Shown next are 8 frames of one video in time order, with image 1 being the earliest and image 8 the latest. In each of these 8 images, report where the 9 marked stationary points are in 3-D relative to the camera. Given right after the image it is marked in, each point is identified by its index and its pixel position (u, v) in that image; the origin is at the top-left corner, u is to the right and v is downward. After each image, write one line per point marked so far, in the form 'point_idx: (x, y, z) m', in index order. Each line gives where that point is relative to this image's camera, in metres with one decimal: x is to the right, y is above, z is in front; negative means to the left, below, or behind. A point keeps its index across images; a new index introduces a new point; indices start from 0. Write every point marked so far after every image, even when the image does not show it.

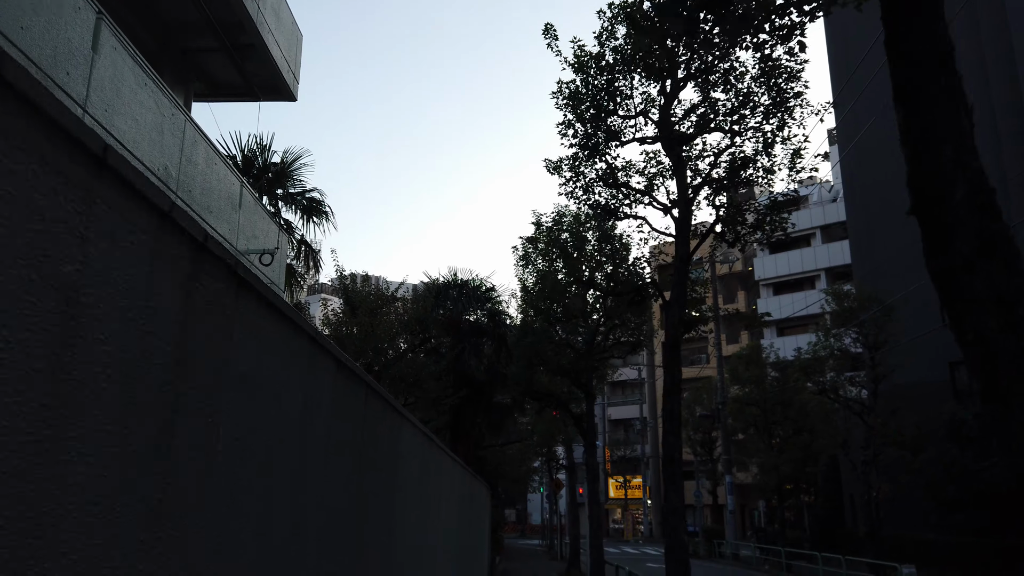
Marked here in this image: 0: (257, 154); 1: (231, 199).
0: (-4.6, +2.4, +13.7) m
1: (-3.9, +1.2, +10.3) m
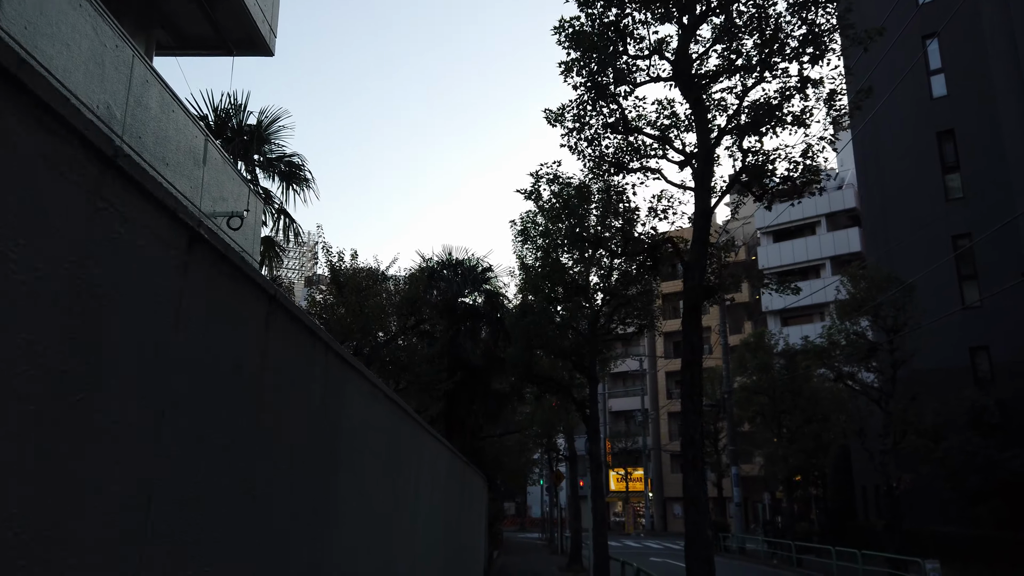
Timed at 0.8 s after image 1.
0: (-4.7, +2.9, +12.5) m
1: (-3.9, +1.6, +9.2) m
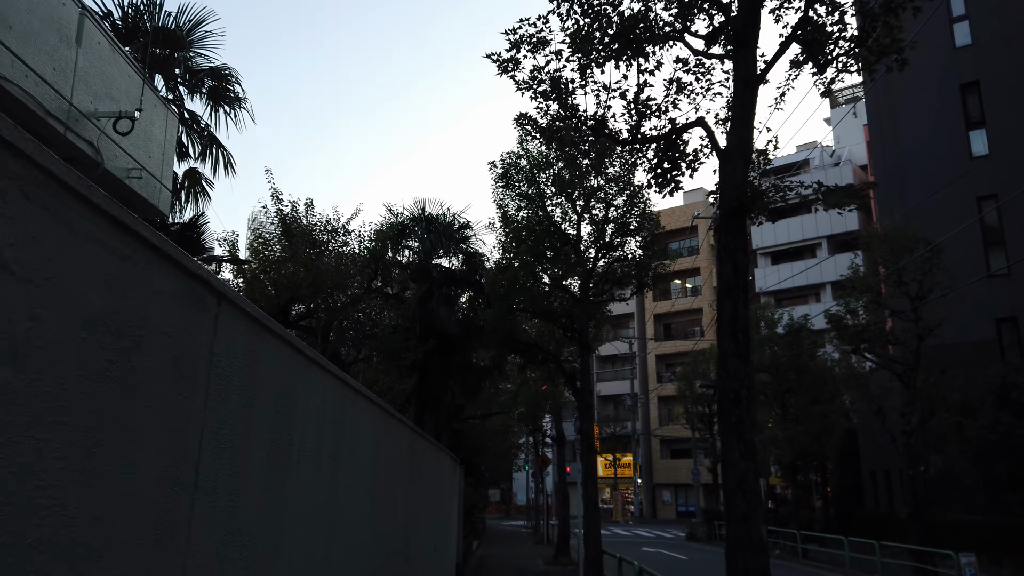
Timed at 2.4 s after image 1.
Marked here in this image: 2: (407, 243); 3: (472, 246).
0: (-5.0, +3.7, +10.2) m
1: (-4.2, +2.4, +6.9) m
2: (-2.3, +1.0, +16.7) m
3: (-0.9, +1.0, +17.3) m
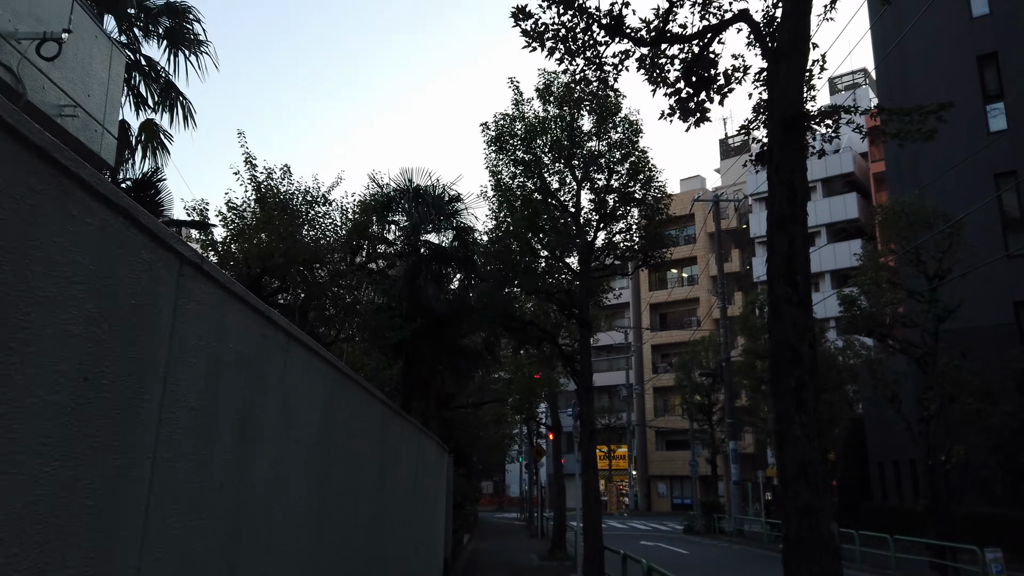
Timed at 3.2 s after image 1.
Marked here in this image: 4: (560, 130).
0: (-5.1, +4.2, +9.0) m
1: (-4.2, +2.8, +5.7) m
2: (-2.5, +1.4, +15.5) m
3: (-1.1, +1.5, +16.1) m
4: (+0.8, +2.7, +13.1) m
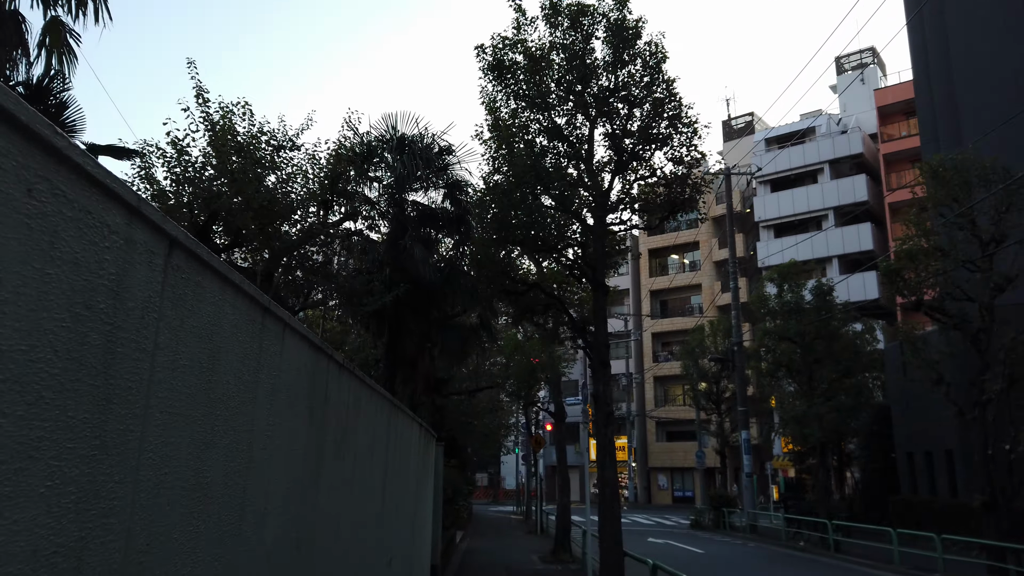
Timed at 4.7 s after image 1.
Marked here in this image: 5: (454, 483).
0: (-5.0, +4.7, +6.9) m
1: (-4.2, +3.4, +3.6) m
2: (-2.5, +2.1, +13.5) m
3: (-1.1, +2.1, +14.1) m
4: (+0.9, +3.4, +11.0) m
5: (-1.3, -4.3, +16.4) m
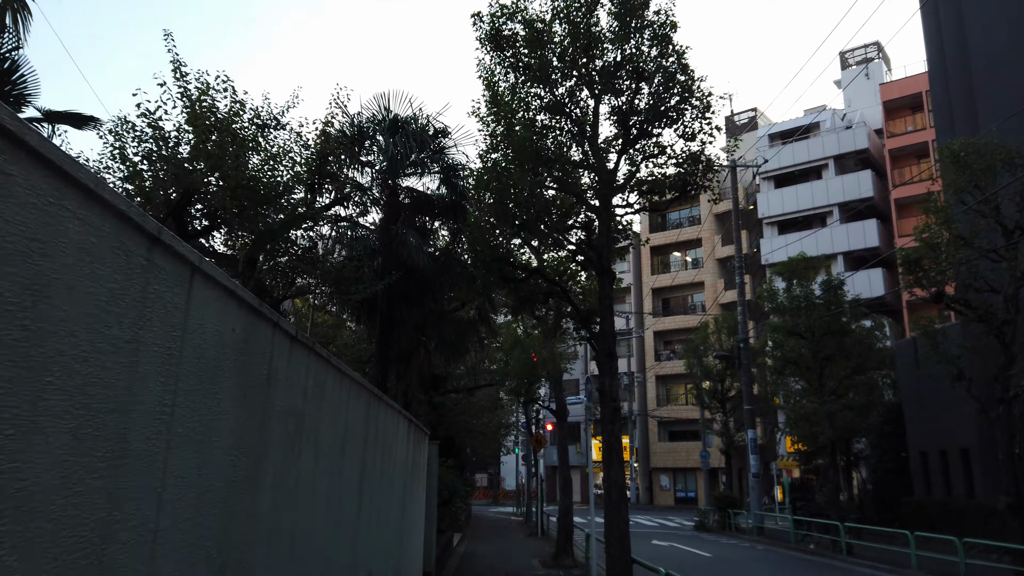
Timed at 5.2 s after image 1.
0: (-5.0, +4.9, +6.2) m
1: (-4.2, +3.5, +2.9) m
2: (-2.5, +2.3, +12.8) m
3: (-1.1, +2.3, +13.4) m
4: (+0.8, +3.5, +10.3) m
5: (-1.3, -4.1, +15.7) m
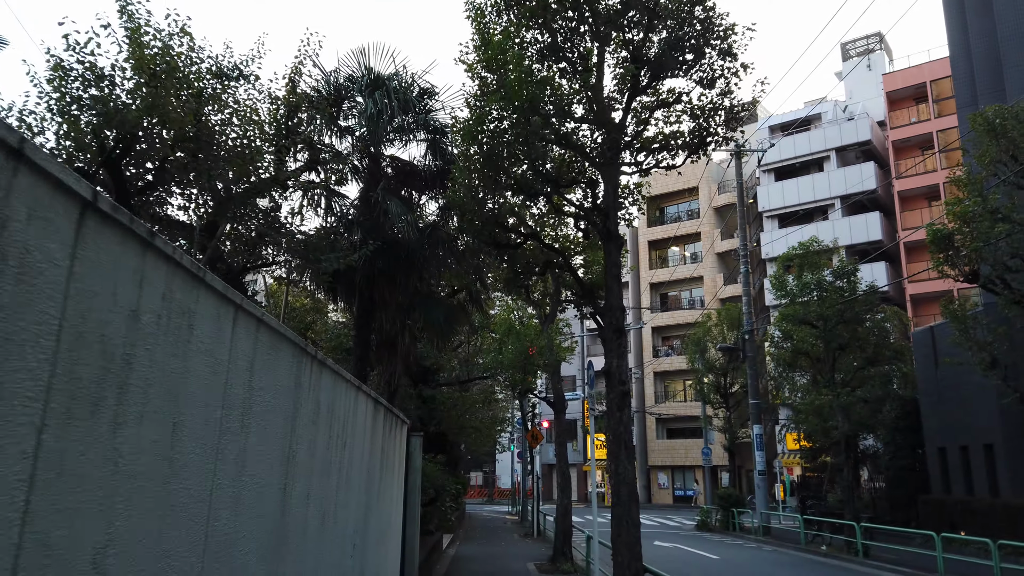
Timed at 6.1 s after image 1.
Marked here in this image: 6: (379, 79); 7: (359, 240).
0: (-5.1, +5.3, +4.9) m
1: (-4.2, +3.9, +1.7) m
2: (-2.6, +2.6, +11.5) m
3: (-1.2, +2.6, +12.1) m
4: (+0.8, +3.9, +9.1) m
5: (-1.4, -3.8, +14.5) m
6: (-2.1, +3.2, +11.7) m
7: (-2.2, +0.7, +11.1) m
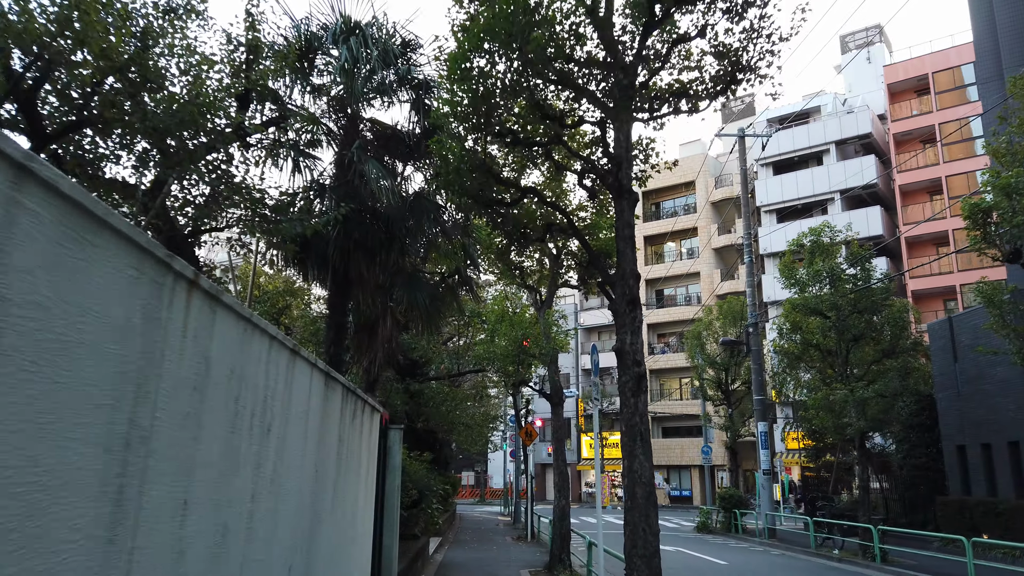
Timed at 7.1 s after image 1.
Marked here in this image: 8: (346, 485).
0: (-5.1, +5.6, +3.6) m
1: (-4.2, +4.2, +0.4) m
2: (-2.7, +3.0, +10.2) m
3: (-1.3, +3.0, +10.9) m
4: (+0.7, +4.2, +7.8) m
5: (-1.6, -3.4, +13.2) m
6: (-2.2, +3.6, +10.4) m
7: (-2.3, +1.0, +9.8) m
8: (-1.1, -1.3, +4.9) m
